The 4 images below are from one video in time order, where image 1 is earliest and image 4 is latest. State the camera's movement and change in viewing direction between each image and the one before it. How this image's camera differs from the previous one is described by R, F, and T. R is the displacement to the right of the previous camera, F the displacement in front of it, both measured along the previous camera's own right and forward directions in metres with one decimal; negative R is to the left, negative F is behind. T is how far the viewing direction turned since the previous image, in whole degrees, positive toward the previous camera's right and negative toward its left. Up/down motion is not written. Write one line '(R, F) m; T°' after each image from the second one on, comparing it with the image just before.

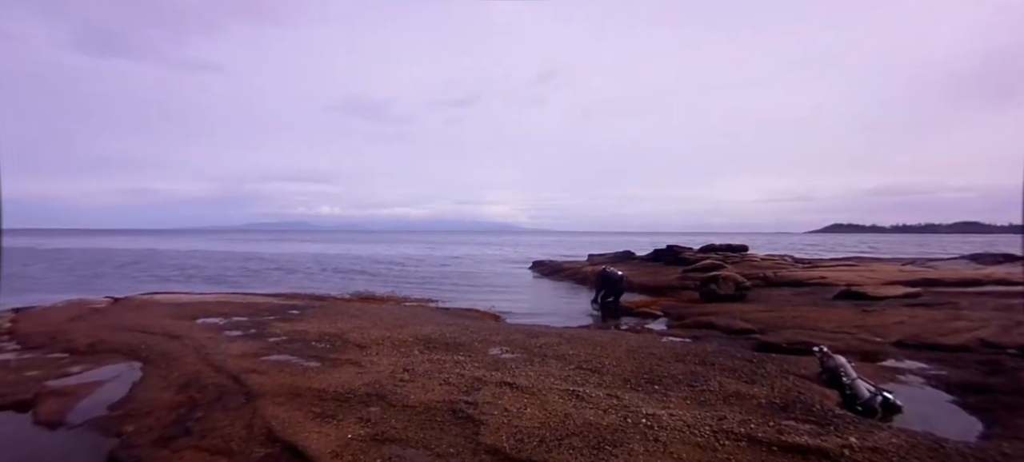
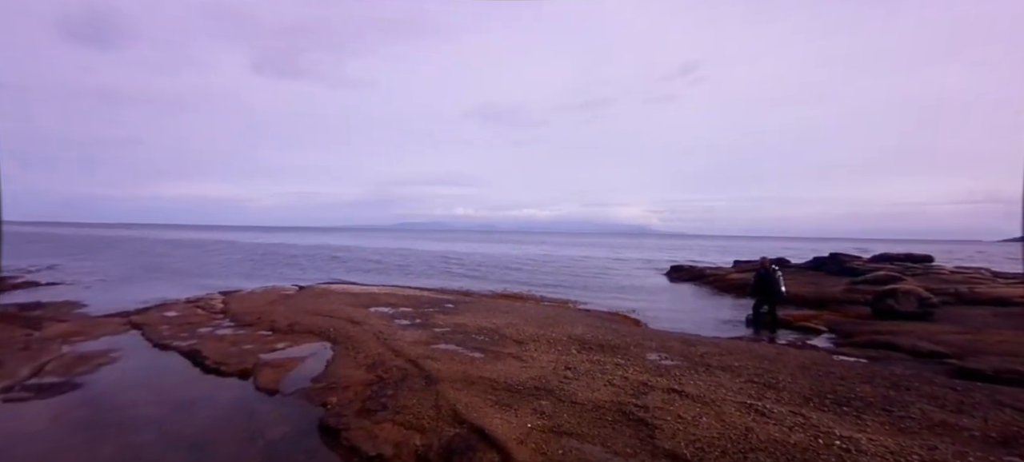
(-2.4, -0.3) m; -9°
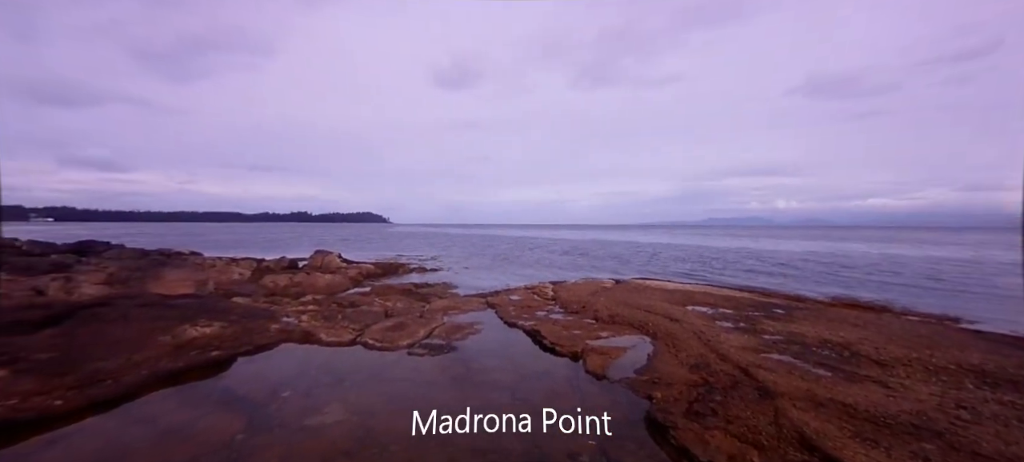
(-4.0, -0.7) m; -23°
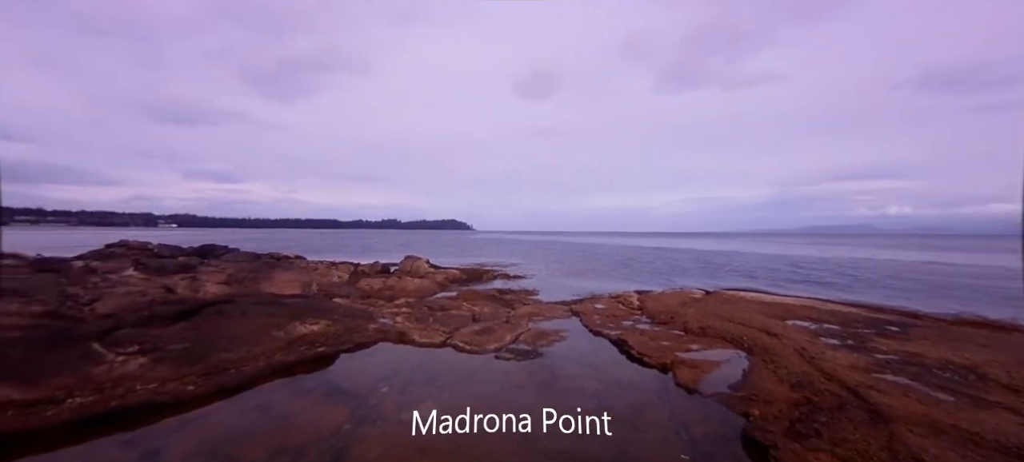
(-1.0, -0.3) m; -7°
